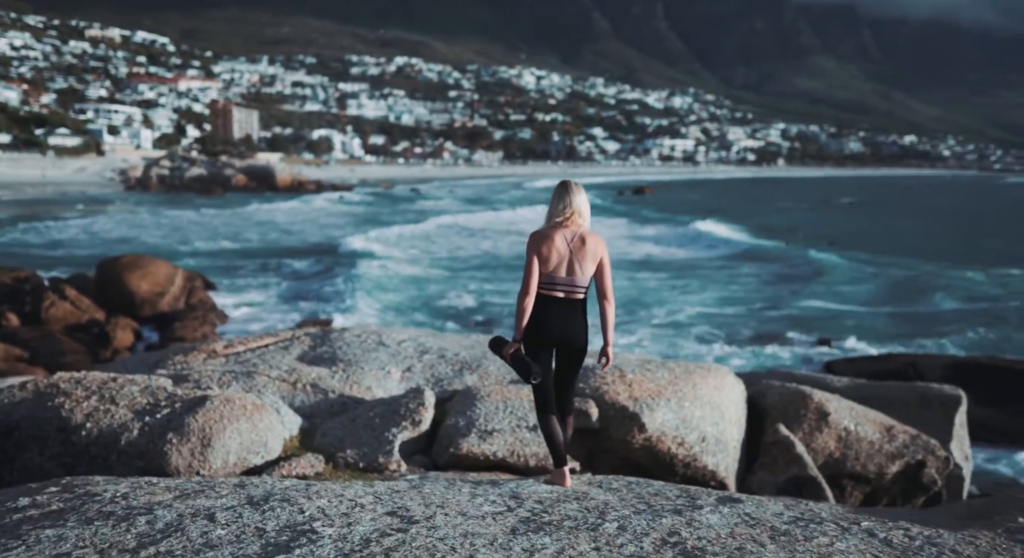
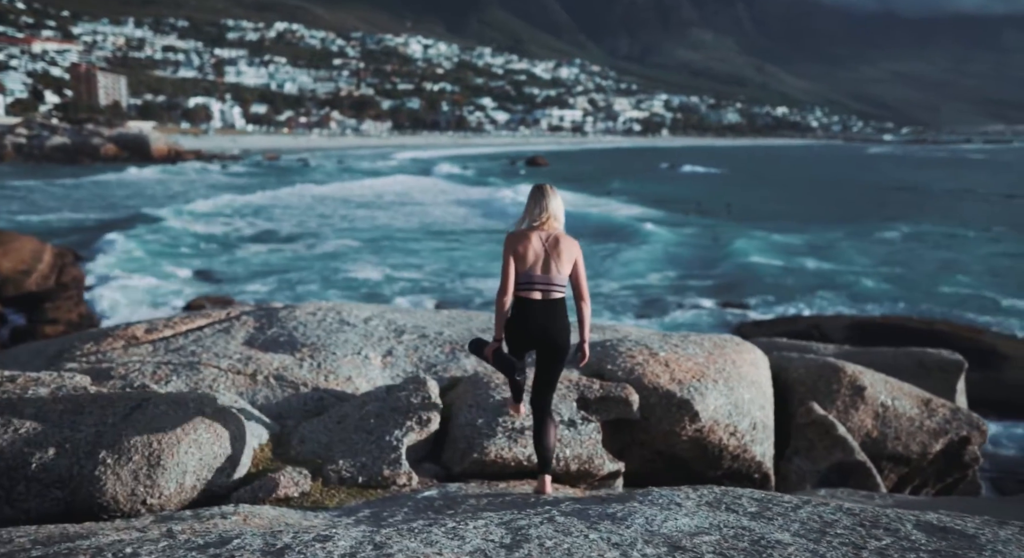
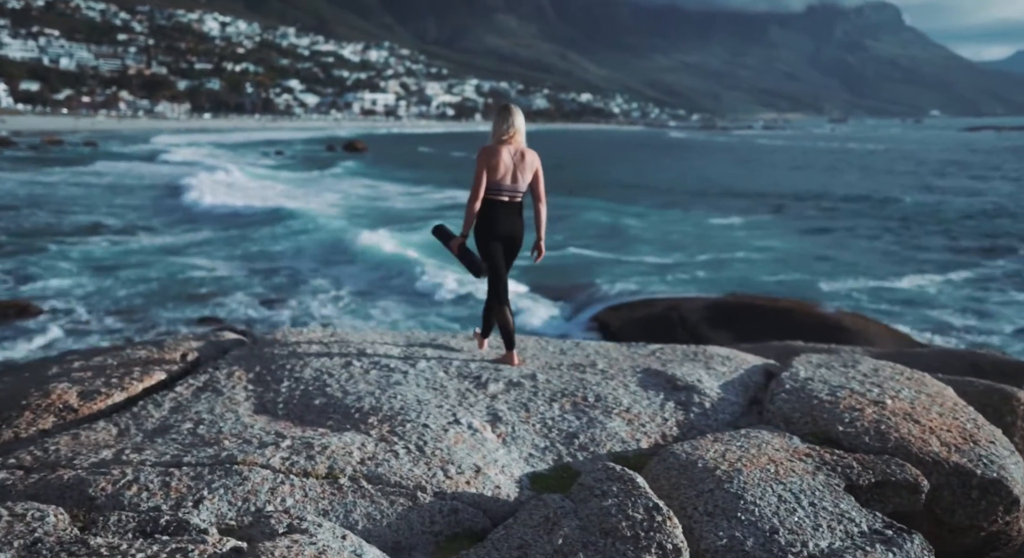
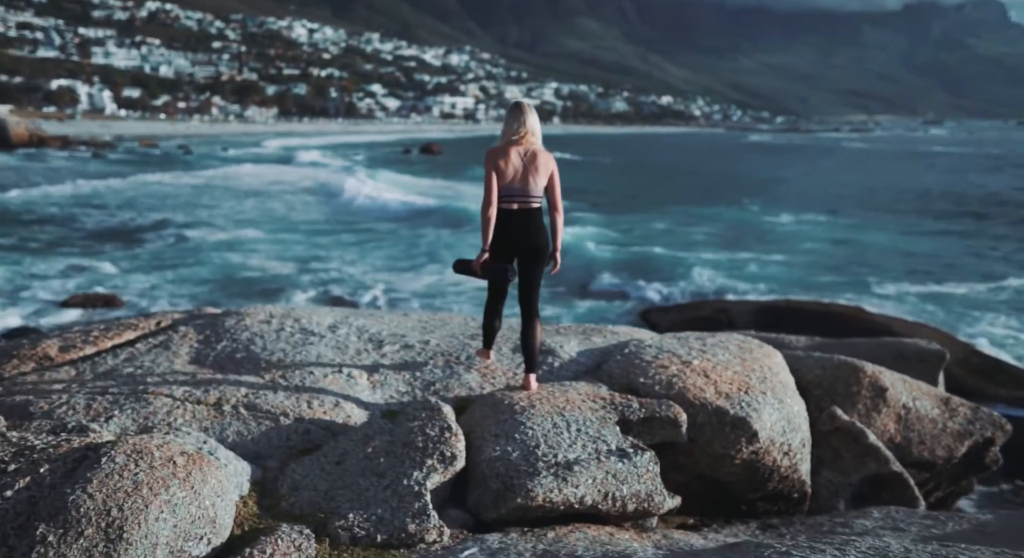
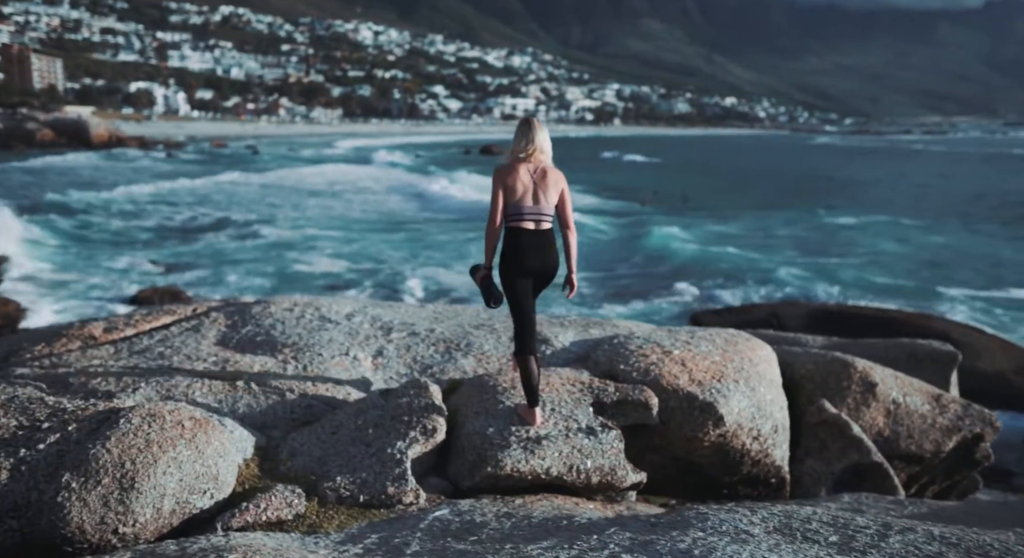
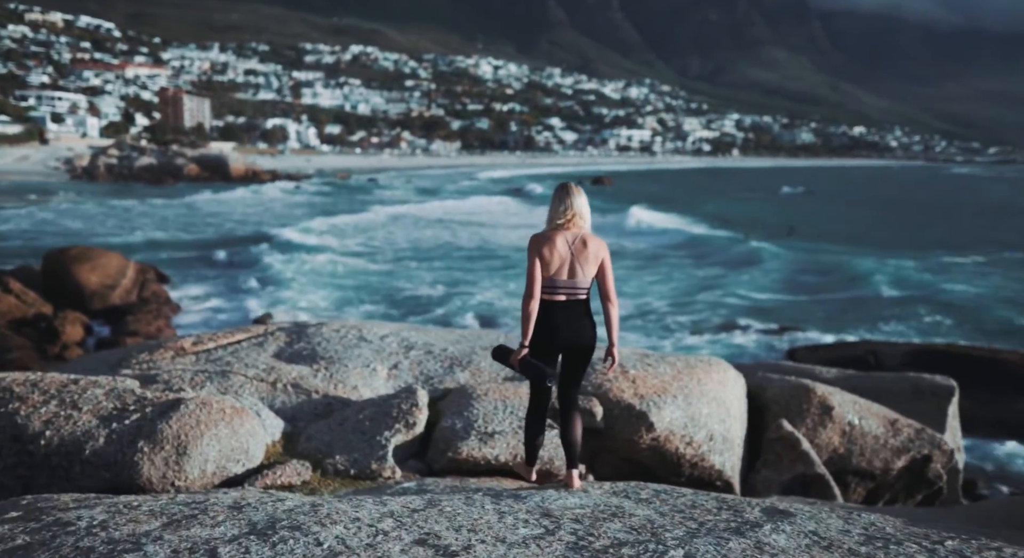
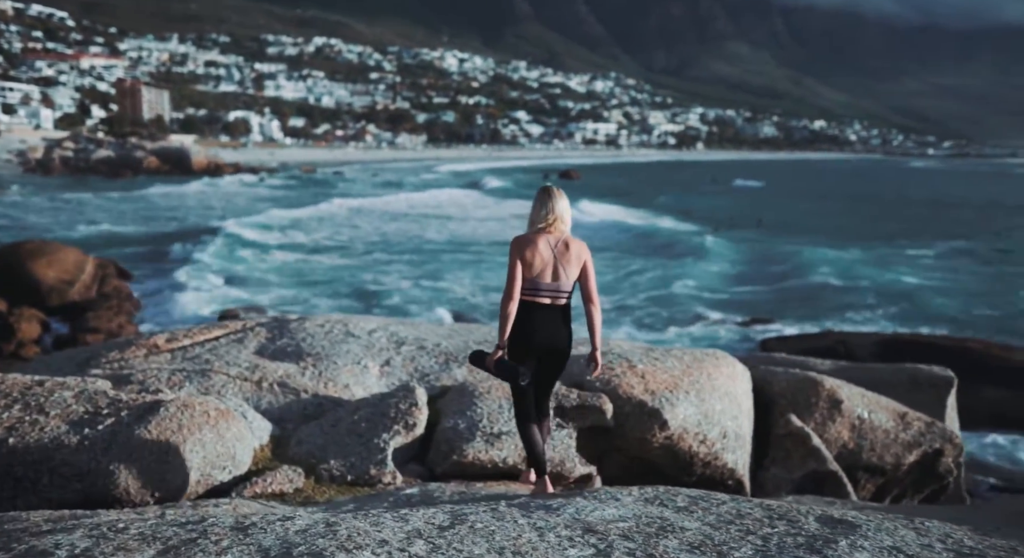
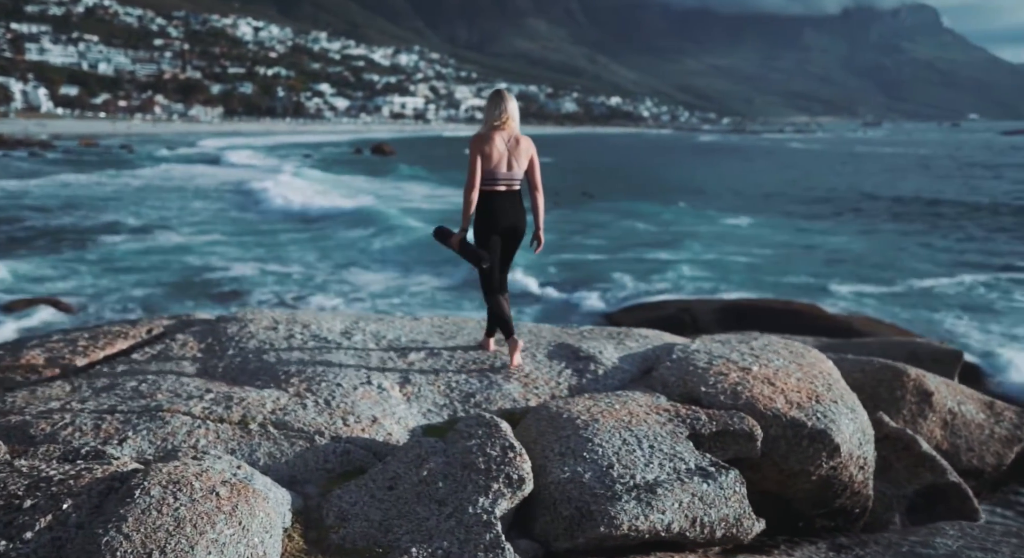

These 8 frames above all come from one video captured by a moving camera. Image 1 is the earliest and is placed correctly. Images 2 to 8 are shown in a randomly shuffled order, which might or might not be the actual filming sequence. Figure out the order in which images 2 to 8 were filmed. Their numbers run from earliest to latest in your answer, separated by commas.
6, 7, 2, 5, 4, 8, 3
